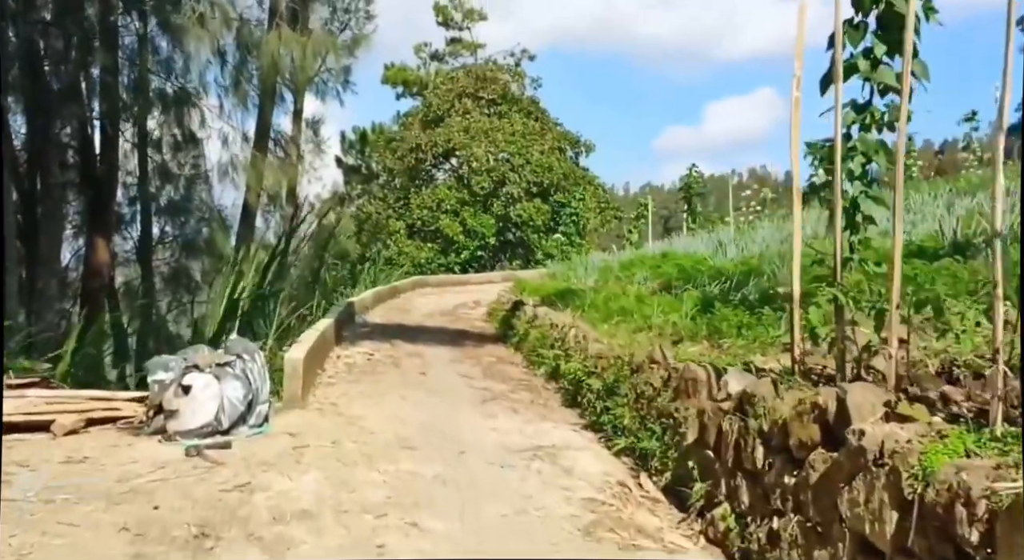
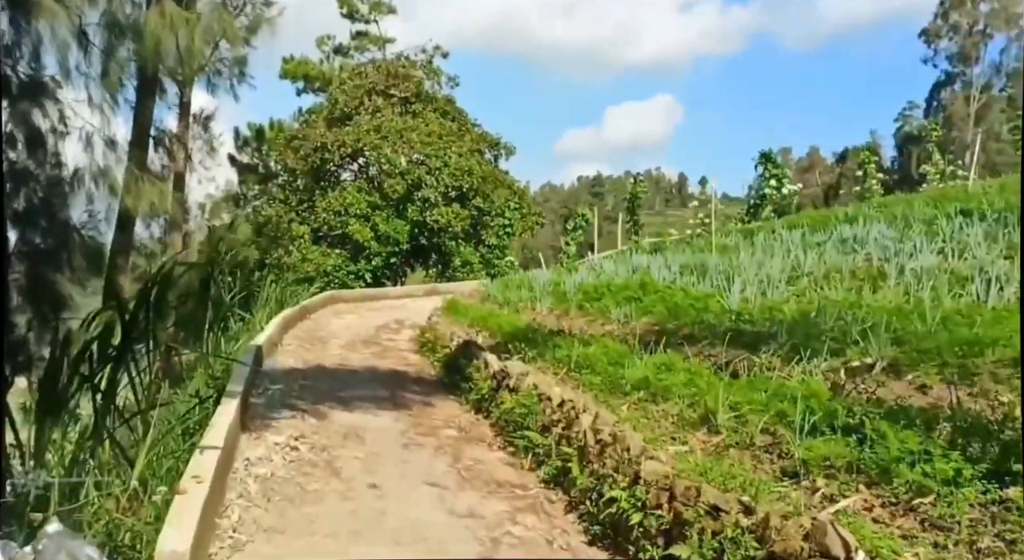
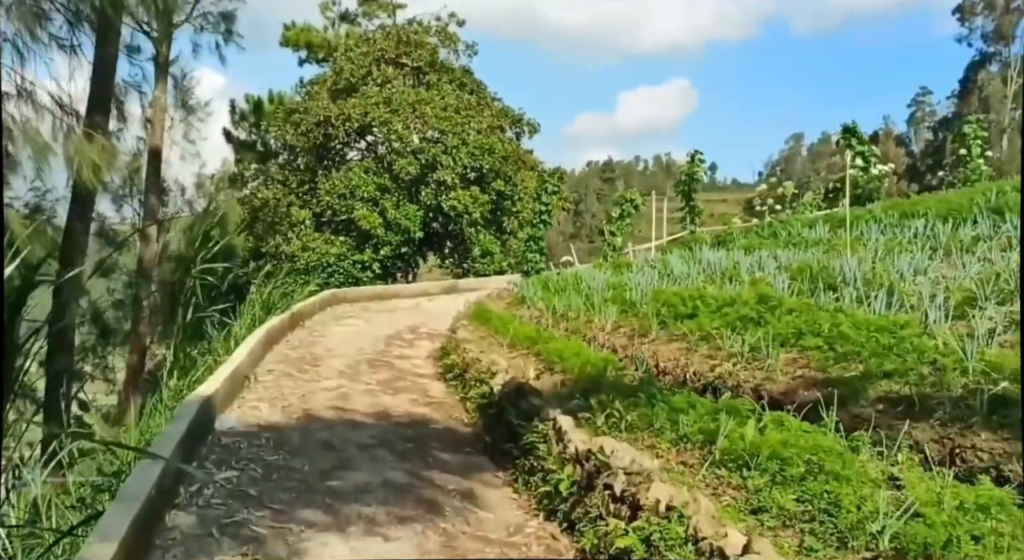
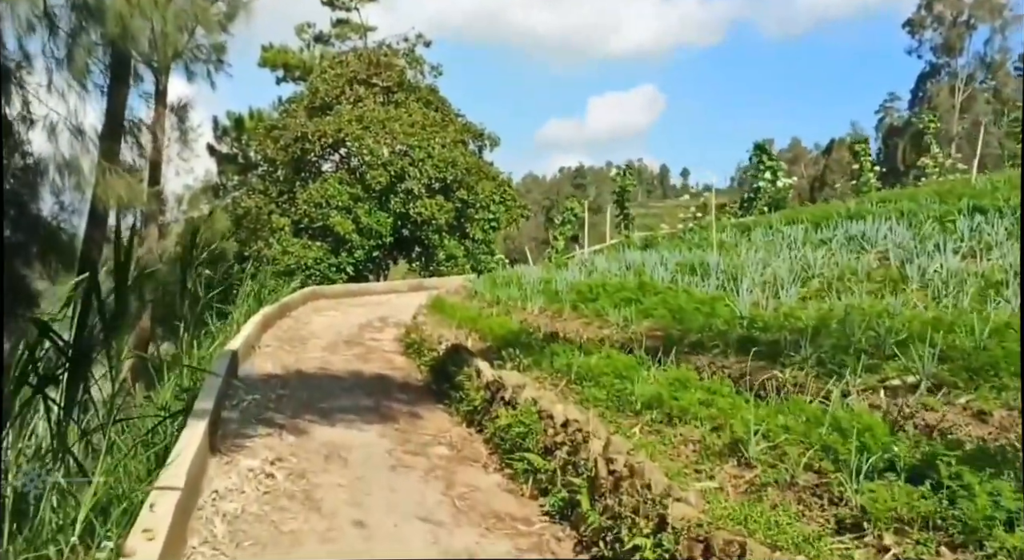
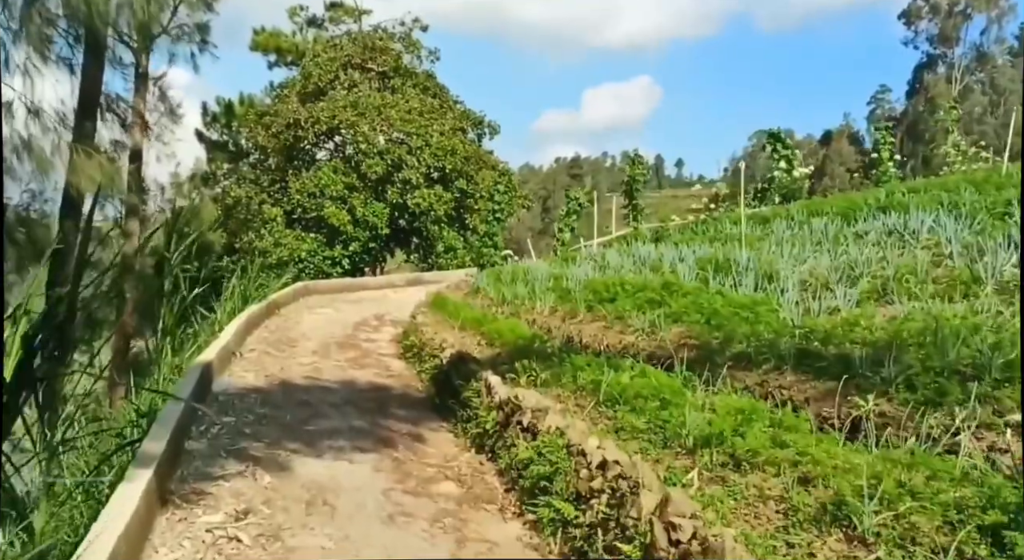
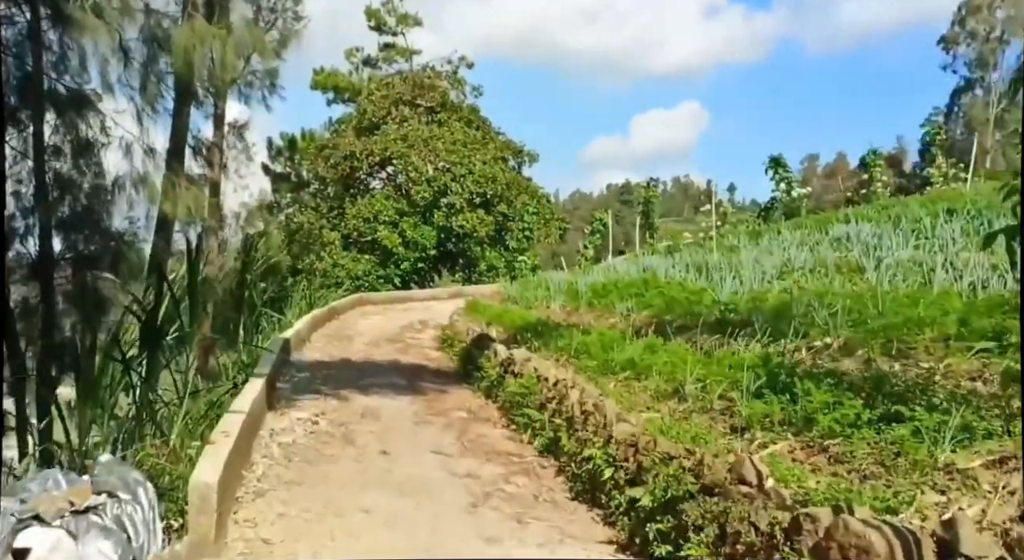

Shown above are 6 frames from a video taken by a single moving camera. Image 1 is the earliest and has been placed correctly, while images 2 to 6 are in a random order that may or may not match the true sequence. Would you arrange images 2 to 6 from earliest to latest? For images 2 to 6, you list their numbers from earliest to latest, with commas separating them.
6, 2, 4, 5, 3
